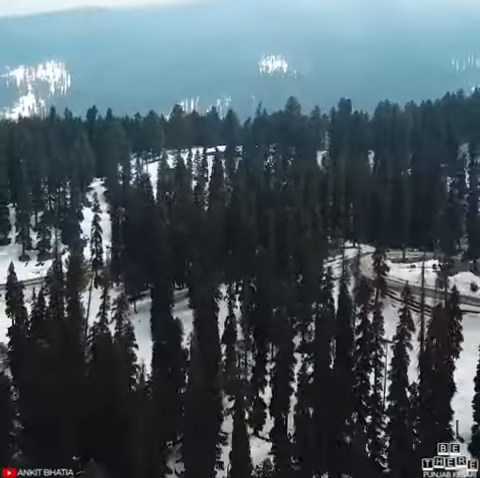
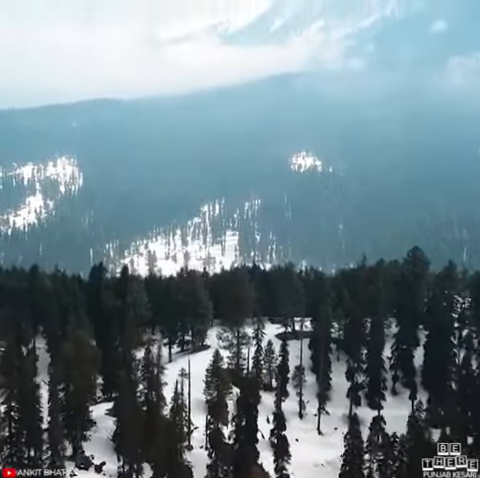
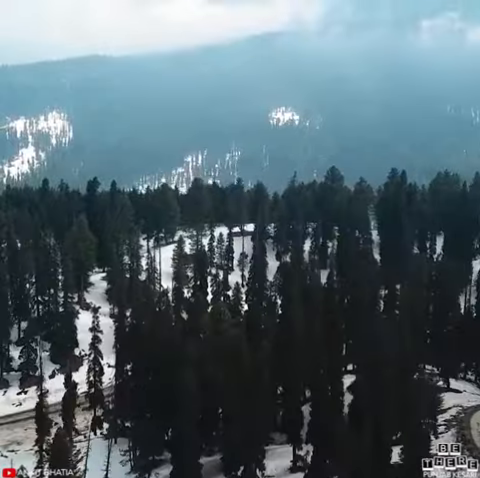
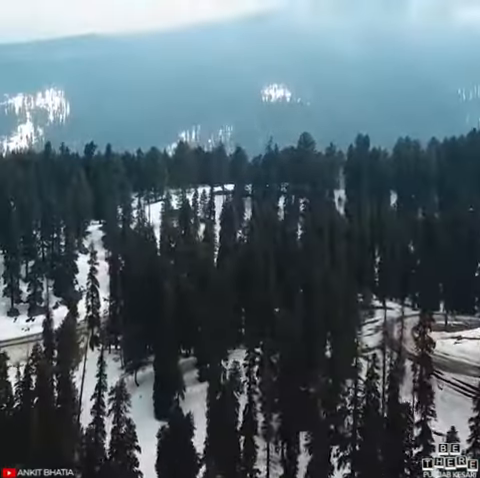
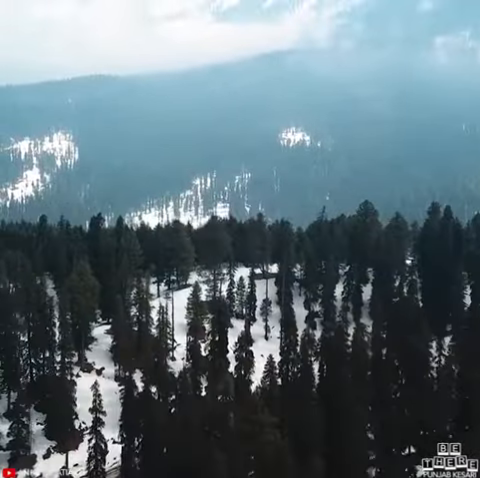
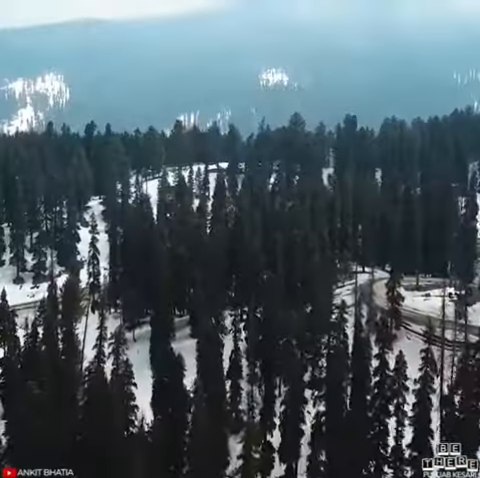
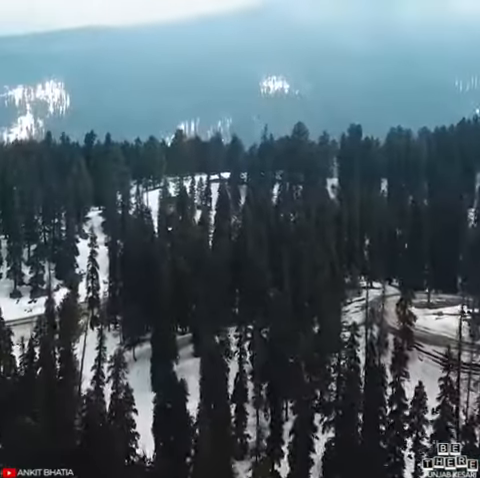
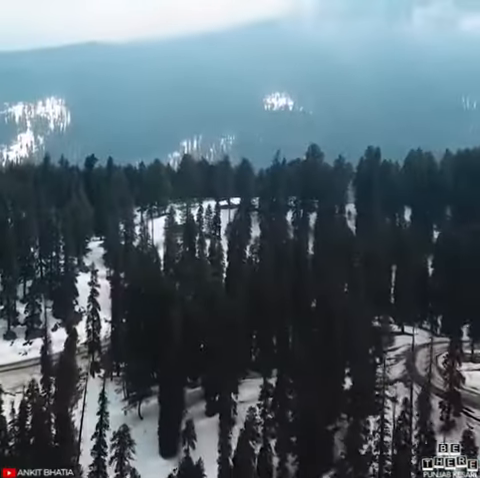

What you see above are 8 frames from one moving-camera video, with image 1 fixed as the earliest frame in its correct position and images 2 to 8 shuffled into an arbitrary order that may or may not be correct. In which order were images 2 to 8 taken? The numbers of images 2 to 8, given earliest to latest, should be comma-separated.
6, 7, 4, 8, 3, 5, 2
